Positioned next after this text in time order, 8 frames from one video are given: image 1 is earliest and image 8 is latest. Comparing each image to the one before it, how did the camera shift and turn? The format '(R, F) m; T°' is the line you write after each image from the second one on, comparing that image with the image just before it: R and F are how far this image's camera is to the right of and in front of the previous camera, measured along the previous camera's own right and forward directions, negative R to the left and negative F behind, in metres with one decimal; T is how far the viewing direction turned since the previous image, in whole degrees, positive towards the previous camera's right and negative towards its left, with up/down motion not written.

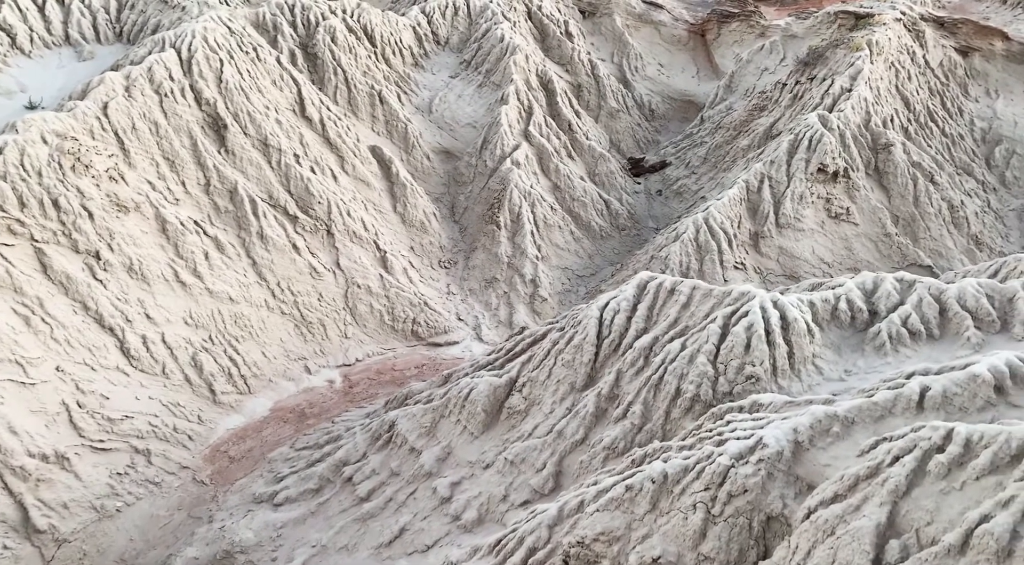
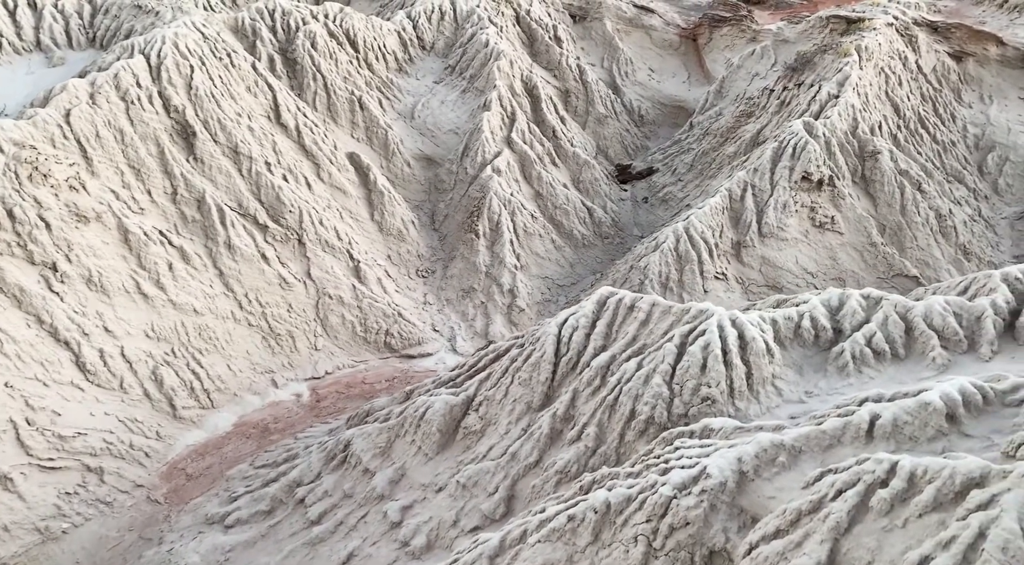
(+0.5, +0.4) m; 0°
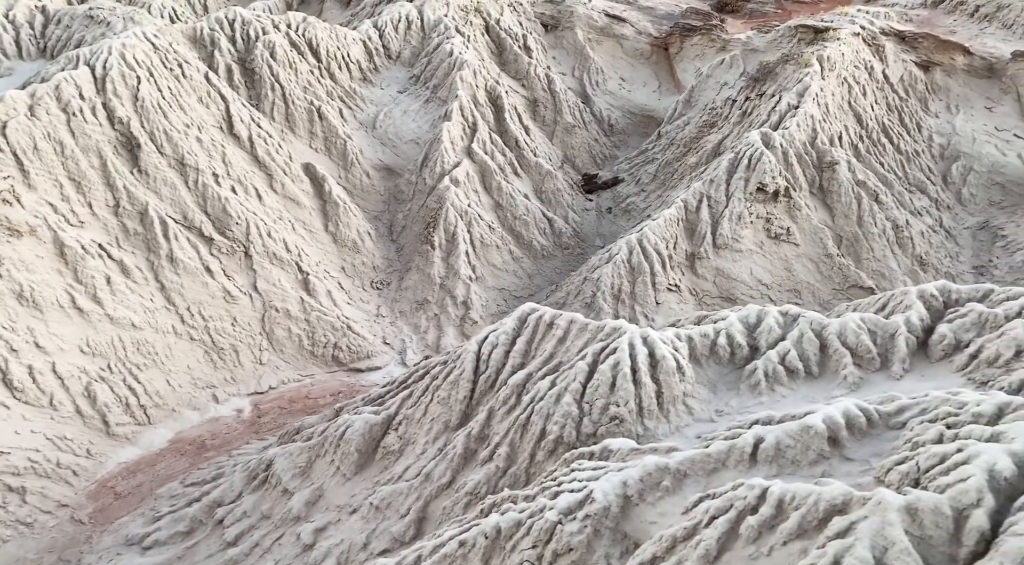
(+0.7, +0.1) m; 0°
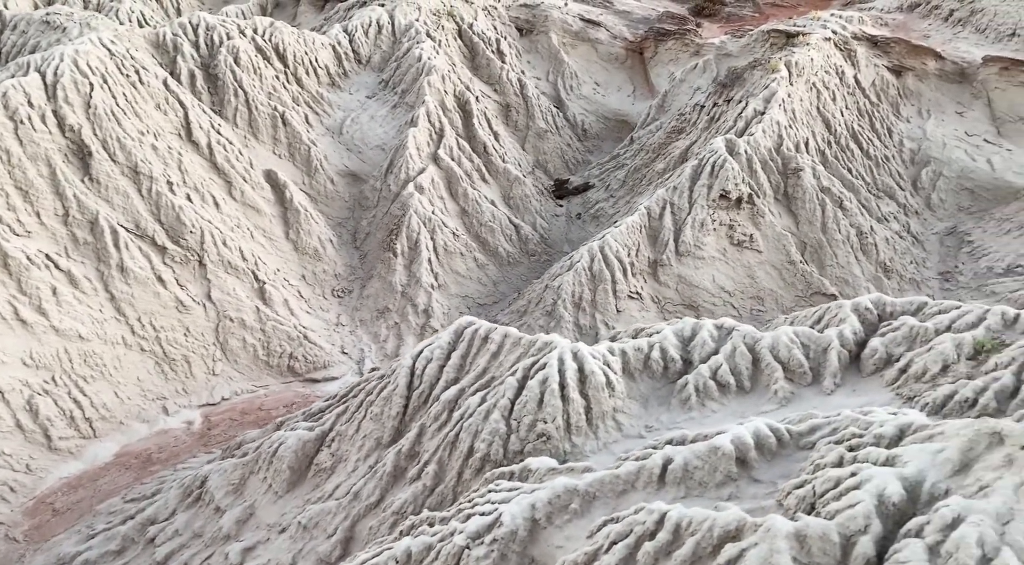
(+0.5, +0.2) m; +1°
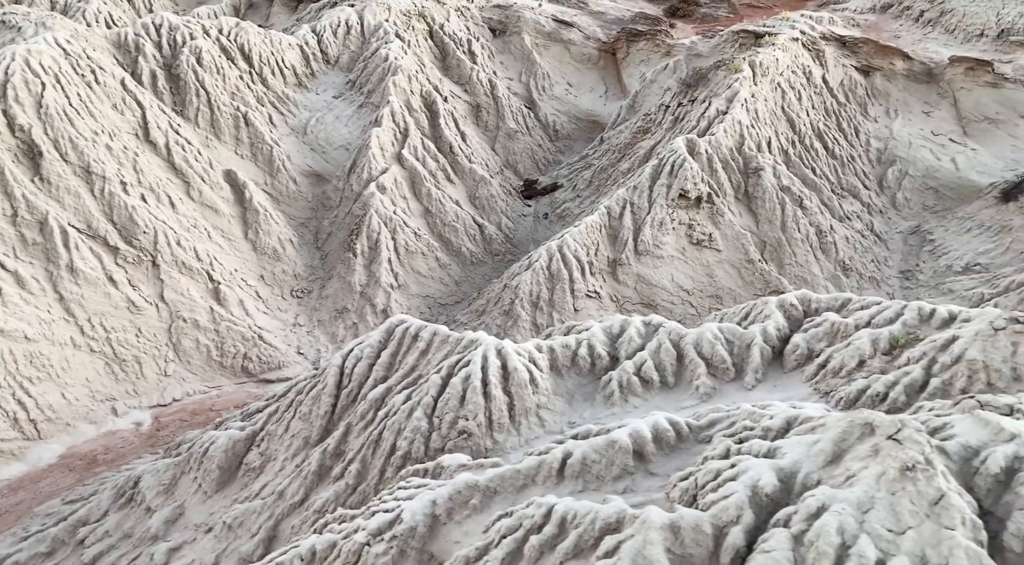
(+0.5, 0.0) m; +1°
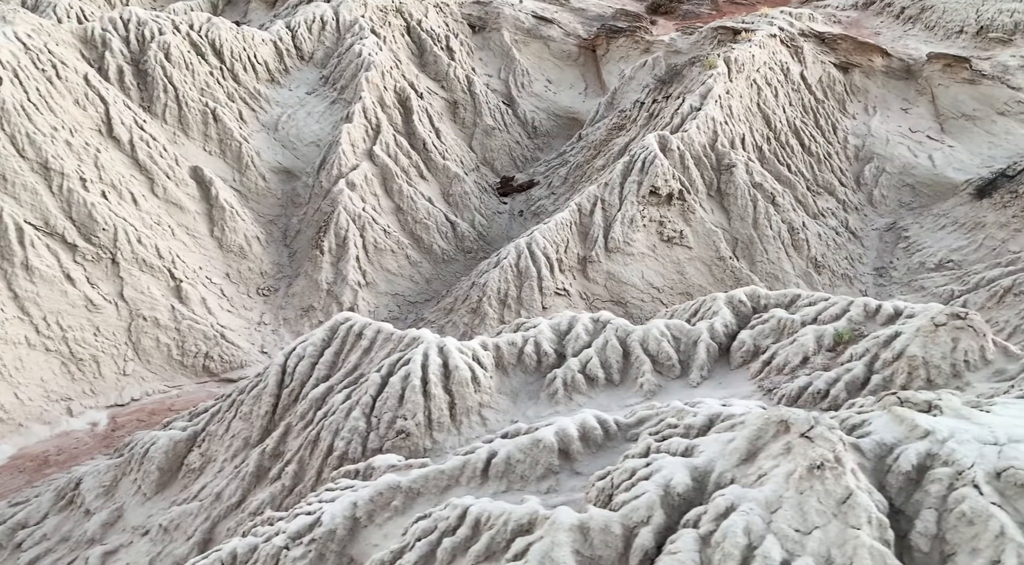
(+0.4, +0.2) m; 0°
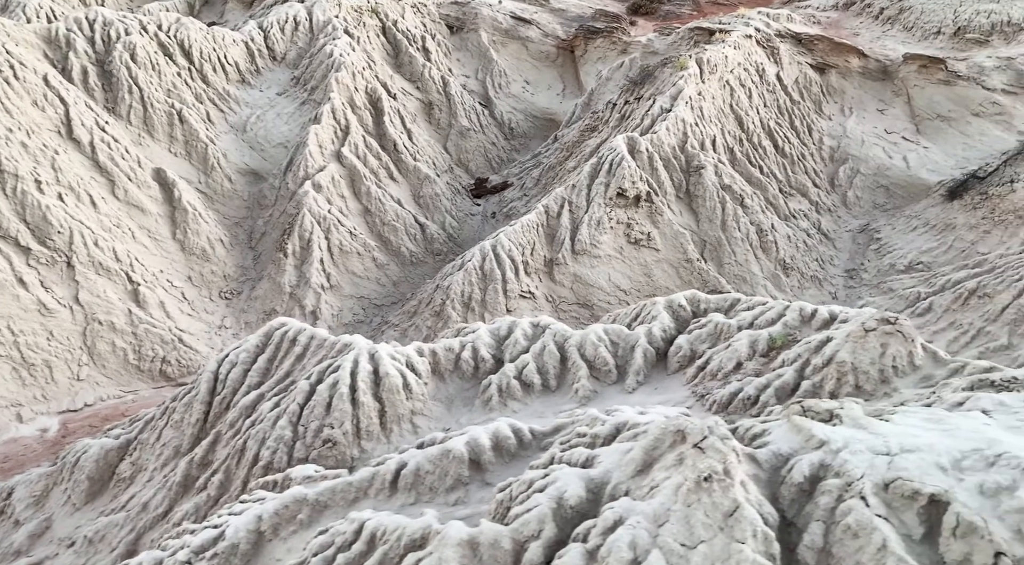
(+0.5, +0.2) m; 0°
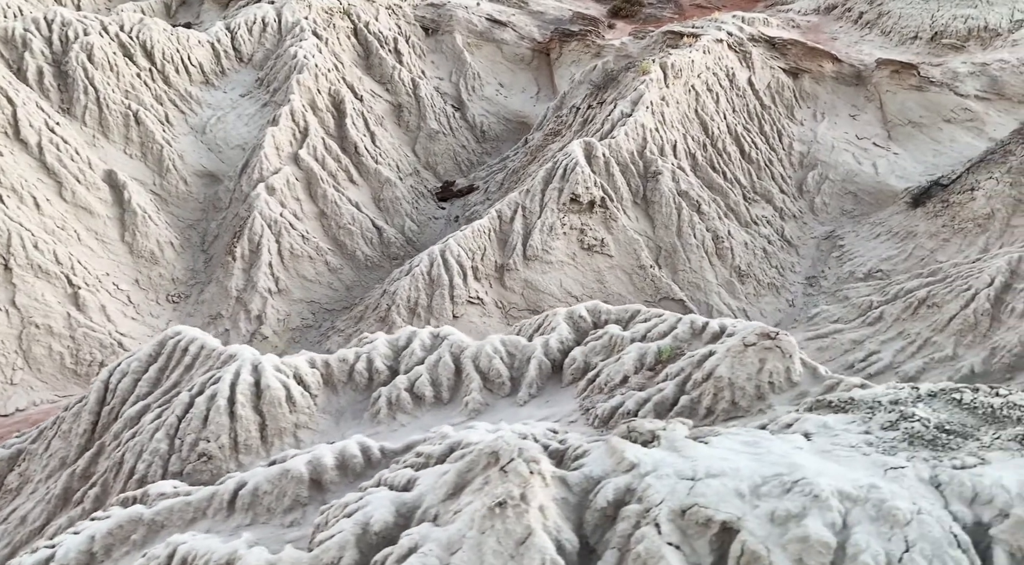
(+0.8, +0.3) m; 0°
